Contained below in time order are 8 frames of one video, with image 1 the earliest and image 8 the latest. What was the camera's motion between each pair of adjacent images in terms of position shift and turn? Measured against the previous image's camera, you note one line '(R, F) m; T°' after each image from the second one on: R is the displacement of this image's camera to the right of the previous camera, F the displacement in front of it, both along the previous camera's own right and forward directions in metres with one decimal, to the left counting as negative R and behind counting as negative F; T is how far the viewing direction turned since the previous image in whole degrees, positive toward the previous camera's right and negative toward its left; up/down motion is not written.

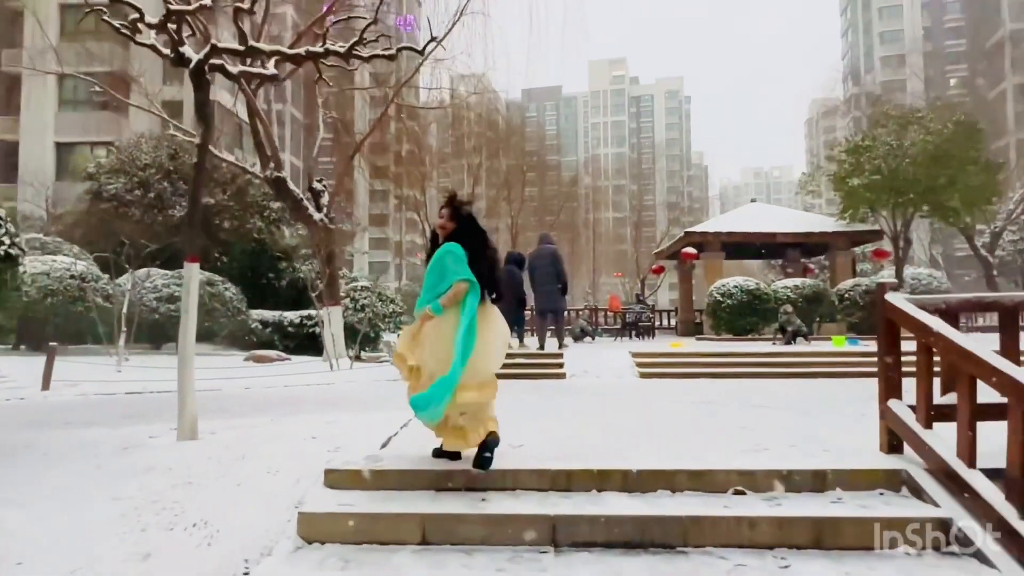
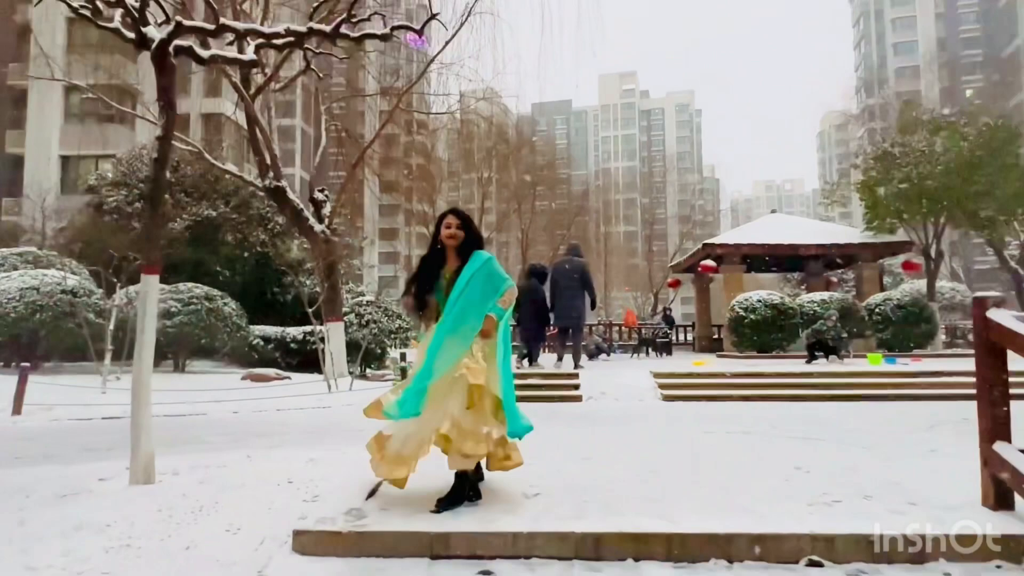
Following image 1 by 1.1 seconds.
(0.0, +0.6) m; -1°
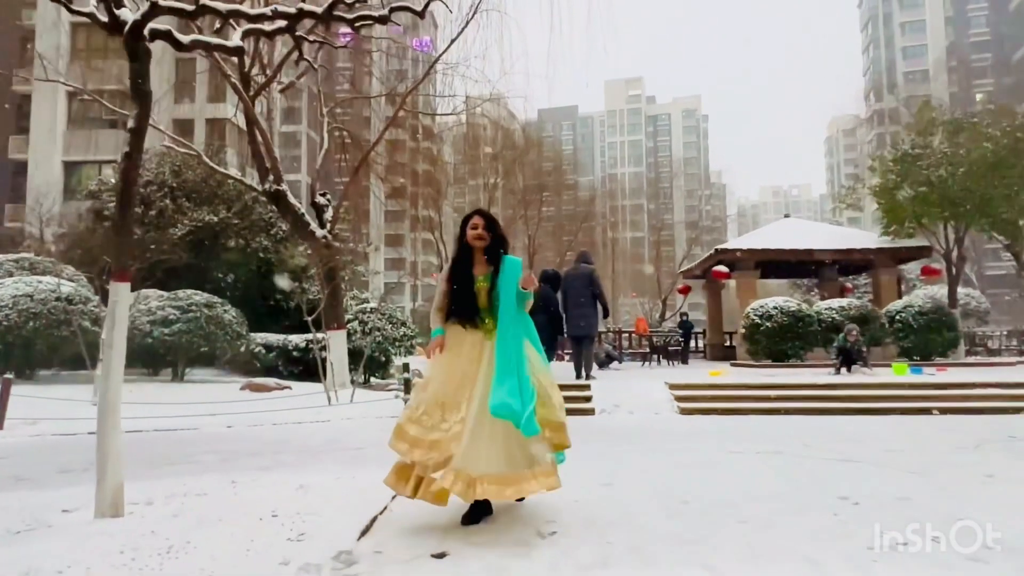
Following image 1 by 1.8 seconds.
(0.0, +0.4) m; -1°
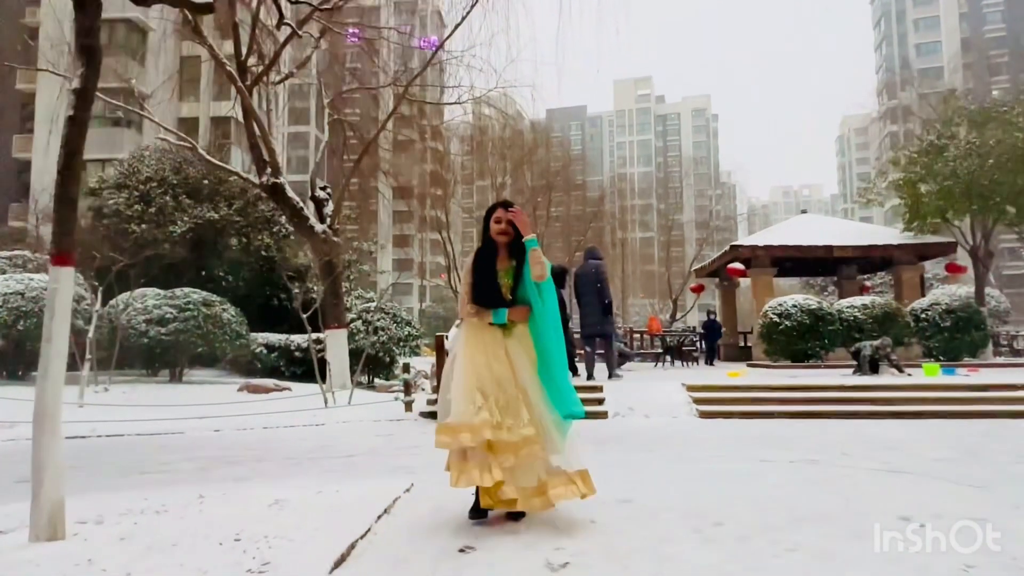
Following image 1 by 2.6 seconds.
(0.0, +0.4) m; -1°
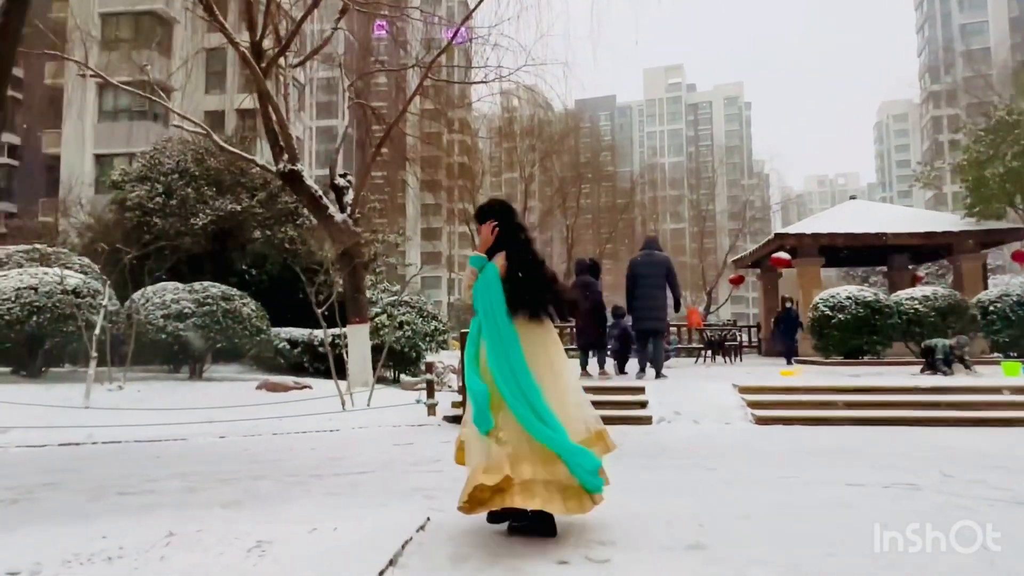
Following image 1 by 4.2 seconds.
(0.0, +0.6) m; -2°
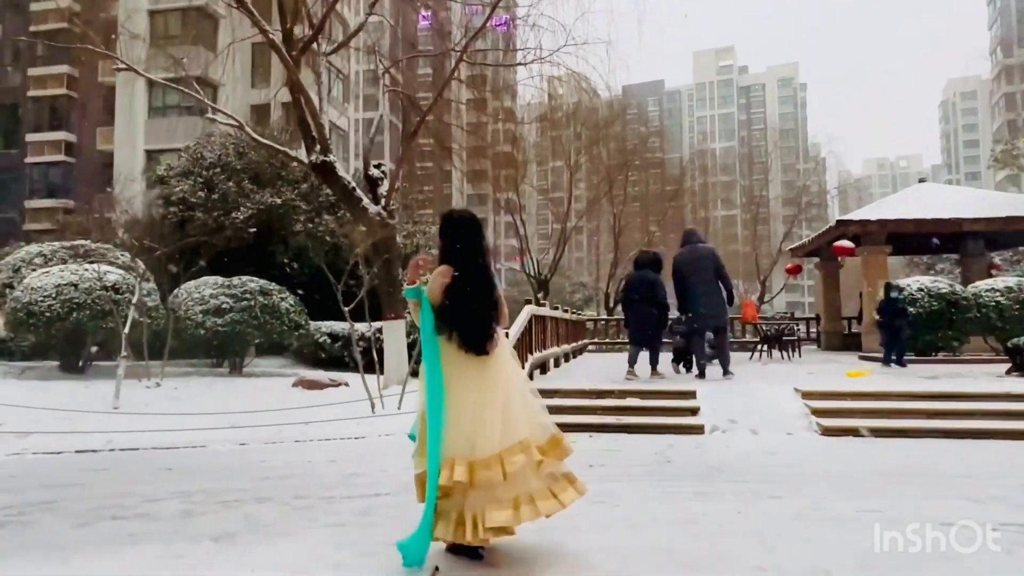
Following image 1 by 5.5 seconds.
(+0.1, +0.5) m; -4°
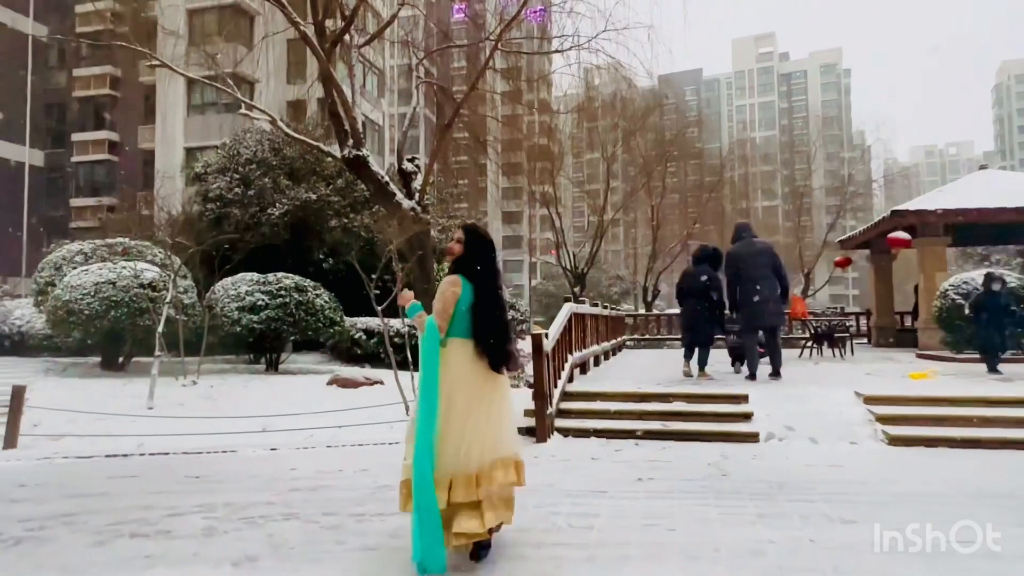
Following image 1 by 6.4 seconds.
(0.0, +0.3) m; -3°
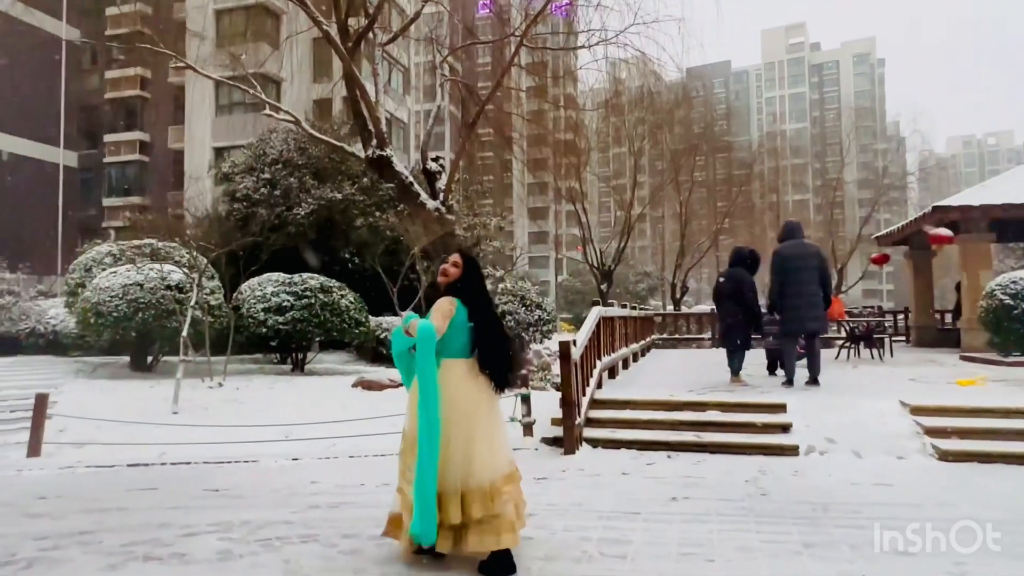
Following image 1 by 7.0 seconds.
(0.0, +0.2) m; -2°
